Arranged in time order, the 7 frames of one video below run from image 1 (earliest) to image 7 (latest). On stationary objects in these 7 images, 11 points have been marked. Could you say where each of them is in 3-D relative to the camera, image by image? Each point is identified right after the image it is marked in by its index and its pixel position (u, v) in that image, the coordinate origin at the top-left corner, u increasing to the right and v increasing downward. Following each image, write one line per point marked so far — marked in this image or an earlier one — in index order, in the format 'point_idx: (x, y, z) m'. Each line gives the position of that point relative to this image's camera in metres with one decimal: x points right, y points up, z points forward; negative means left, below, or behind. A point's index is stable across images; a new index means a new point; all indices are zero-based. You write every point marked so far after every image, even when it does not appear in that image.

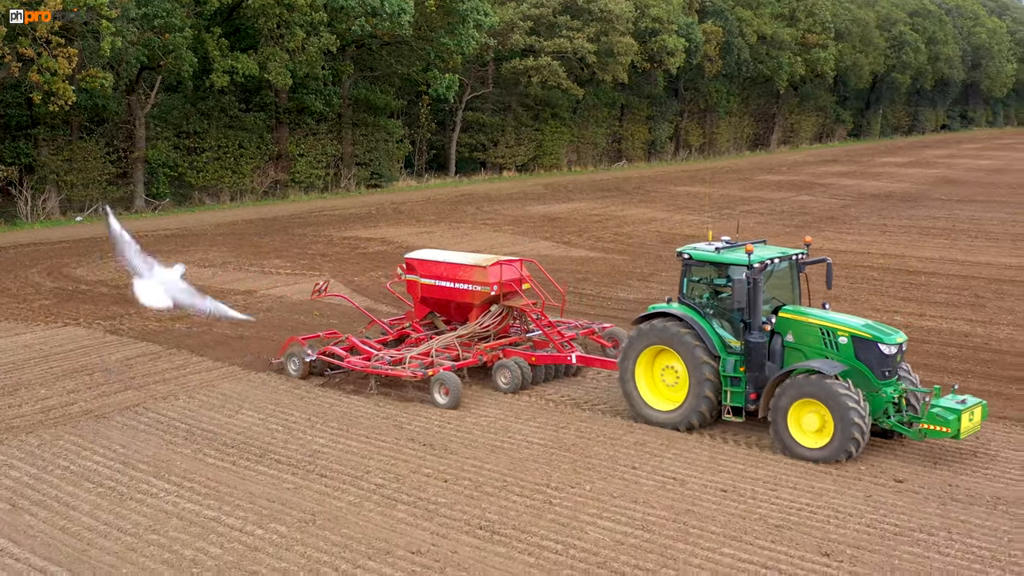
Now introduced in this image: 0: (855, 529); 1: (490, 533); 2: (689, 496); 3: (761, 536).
0: (+2.1, -1.5, +7.0) m
1: (-0.1, -1.5, +6.9) m
2: (+1.2, -1.4, +7.5) m
3: (+1.5, -1.5, +6.8) m
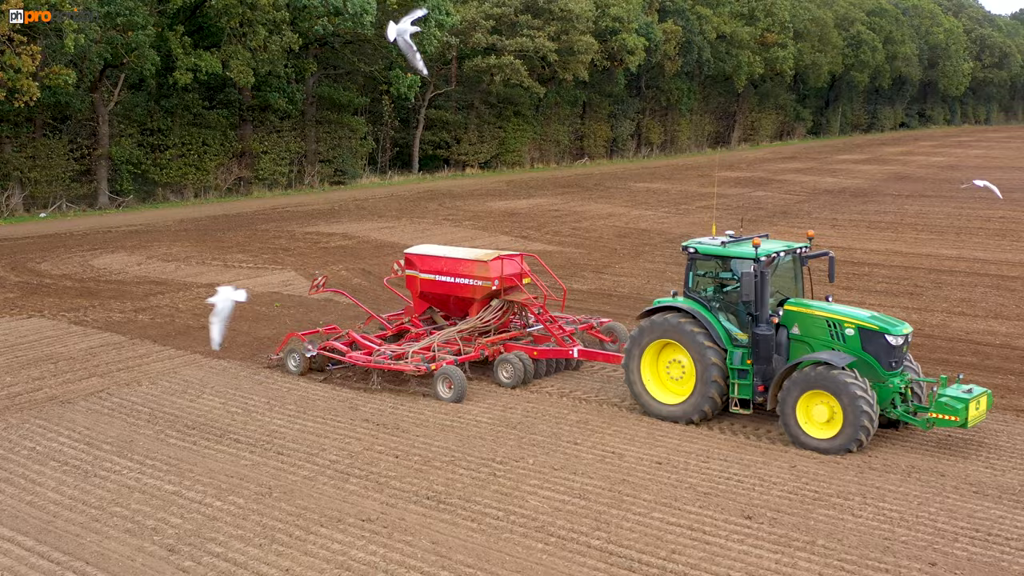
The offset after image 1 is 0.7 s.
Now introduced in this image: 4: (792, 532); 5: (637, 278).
0: (+1.8, -1.4, +7.5) m
1: (-0.5, -1.4, +7.4) m
2: (+0.8, -1.3, +8.0) m
3: (+1.1, -1.4, +7.3) m
4: (+1.7, -1.5, +6.8) m
5: (+2.0, +0.1, +16.7) m
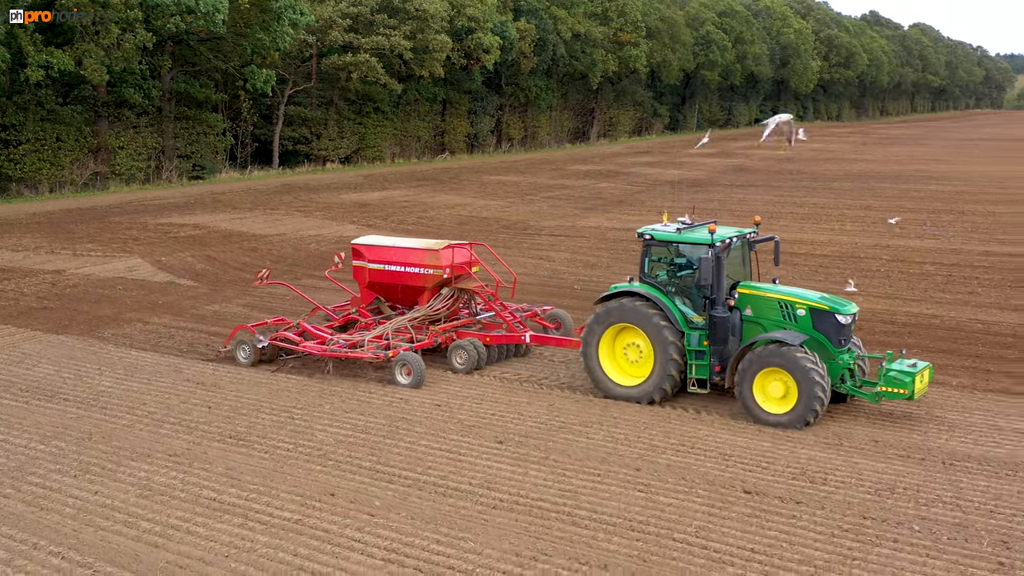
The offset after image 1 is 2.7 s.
0: (+0.2, -1.1, +8.9) m
1: (-2.1, -1.1, +8.5) m
2: (-0.8, -1.0, +9.3) m
3: (-0.5, -1.1, +8.6) m
4: (+0.1, -1.2, +8.2) m
5: (-0.6, +0.4, +18.1) m
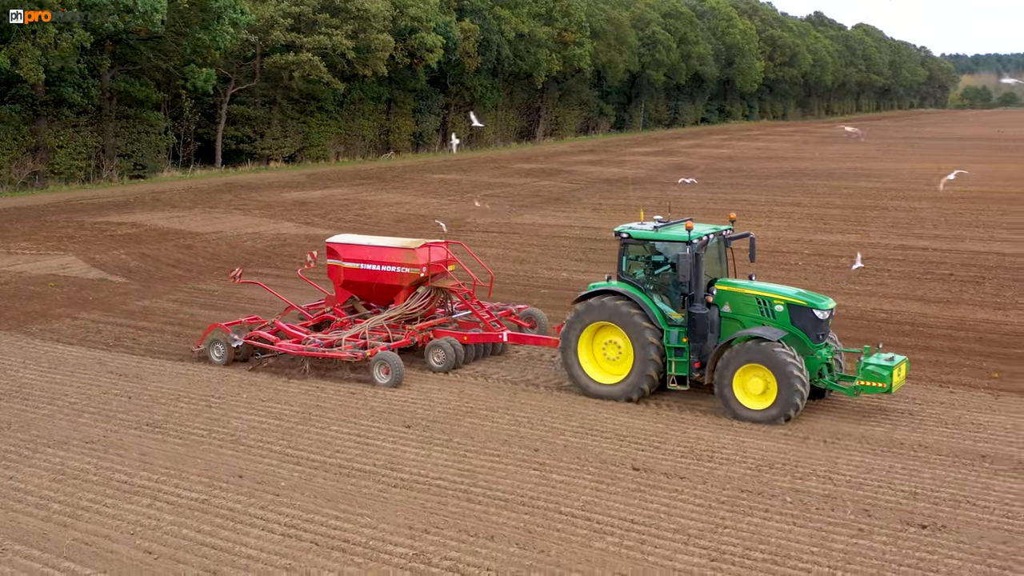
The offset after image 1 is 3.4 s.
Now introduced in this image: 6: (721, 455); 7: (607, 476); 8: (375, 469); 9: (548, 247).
0: (-0.6, -1.0, +9.2) m
1: (-2.8, -1.1, +8.8) m
2: (-1.6, -0.9, +9.6) m
3: (-1.2, -1.0, +9.0) m
4: (-0.6, -1.1, +8.6) m
5: (-1.7, +0.5, +18.4) m
6: (+1.5, -1.2, +8.1) m
7: (+0.6, -1.3, +7.6) m
8: (-1.0, -1.2, +7.8) m
9: (+0.6, +0.7, +19.1) m
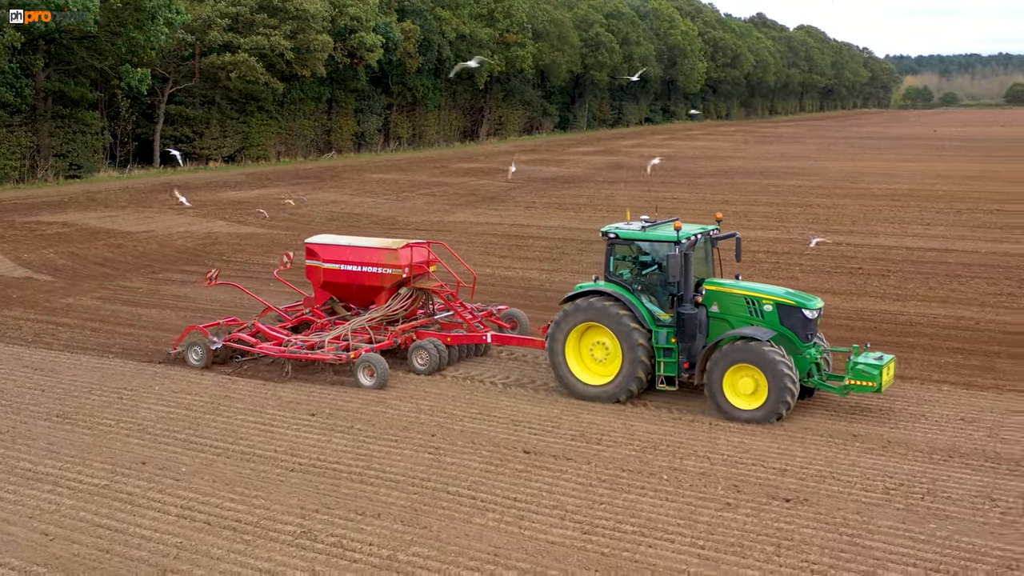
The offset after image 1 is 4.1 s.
0: (-1.4, -0.9, +9.5) m
1: (-3.6, -1.0, +9.0) m
2: (-2.4, -0.9, +9.9) m
3: (-2.0, -1.0, +9.3) m
4: (-1.4, -1.0, +8.9) m
5: (-2.9, +0.6, +18.7) m
6: (+0.7, -1.1, +8.4) m
7: (-0.1, -1.2, +8.0) m
8: (-1.7, -1.2, +8.1) m
9: (-0.6, +0.7, +19.5) m
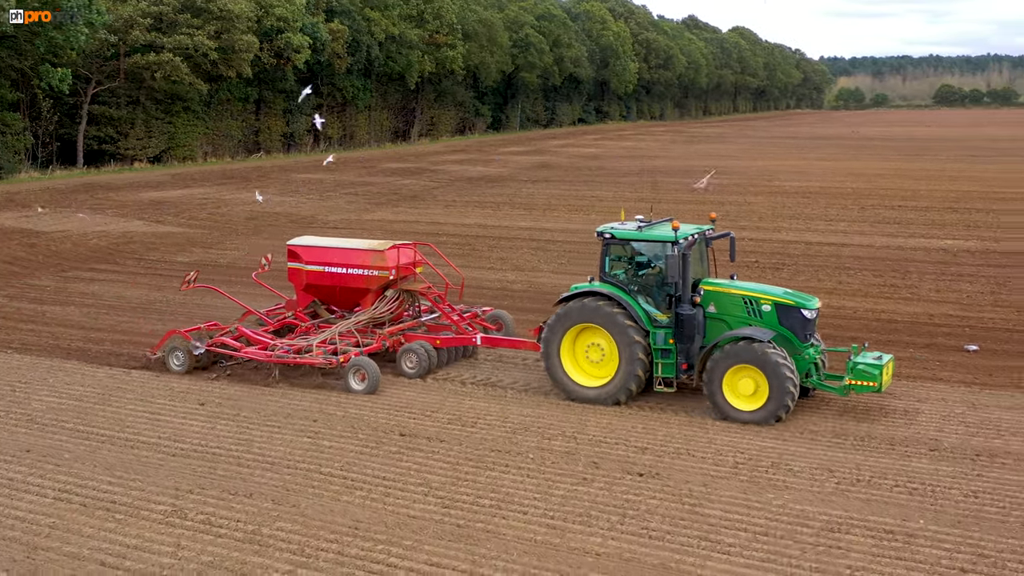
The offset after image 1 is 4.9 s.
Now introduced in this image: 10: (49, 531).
0: (-2.4, -0.9, +9.8) m
1: (-4.5, -1.0, +9.2) m
2: (-3.4, -0.8, +10.1) m
3: (-3.0, -0.9, +9.5) m
4: (-2.3, -1.0, +9.2) m
5: (-4.3, +0.6, +18.9) m
6: (-0.2, -1.0, +8.8) m
7: (-1.0, -1.1, +8.3) m
8: (-2.6, -1.1, +8.4) m
9: (-2.1, +0.8, +19.8) m
10: (-2.7, -1.4, +6.6) m
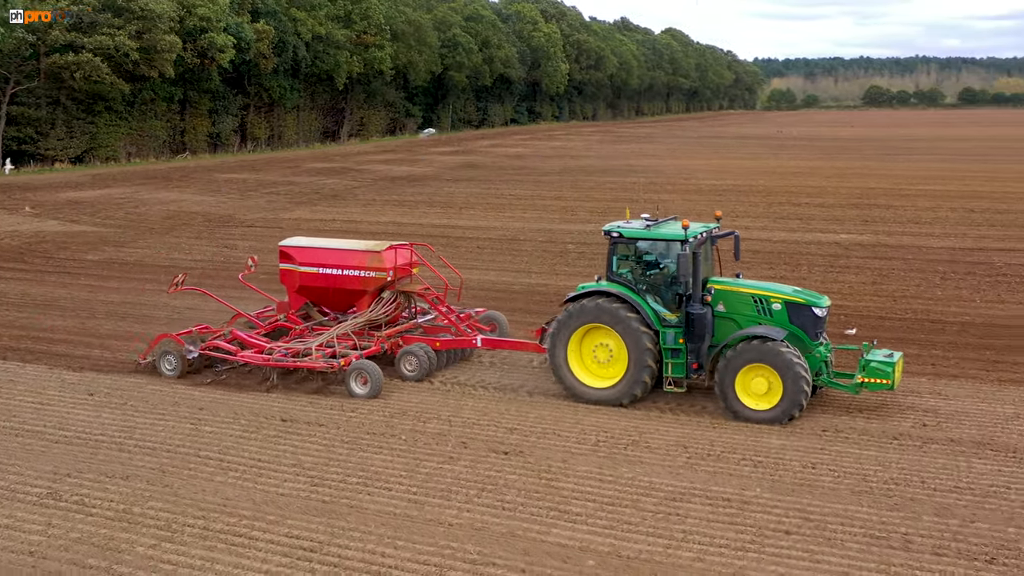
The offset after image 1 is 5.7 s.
0: (-3.4, -0.8, +10.1) m
1: (-5.5, -1.0, +9.3) m
2: (-4.5, -0.8, +10.3) m
3: (-4.0, -0.9, +9.8) m
4: (-3.3, -0.9, +9.4) m
5: (-5.8, +0.6, +19.0) m
6: (-1.2, -1.0, +9.2) m
7: (-2.0, -1.1, +8.7) m
8: (-3.6, -1.1, +8.6) m
9: (-3.7, +0.9, +20.0) m
10: (-3.6, -1.4, +6.9) m
